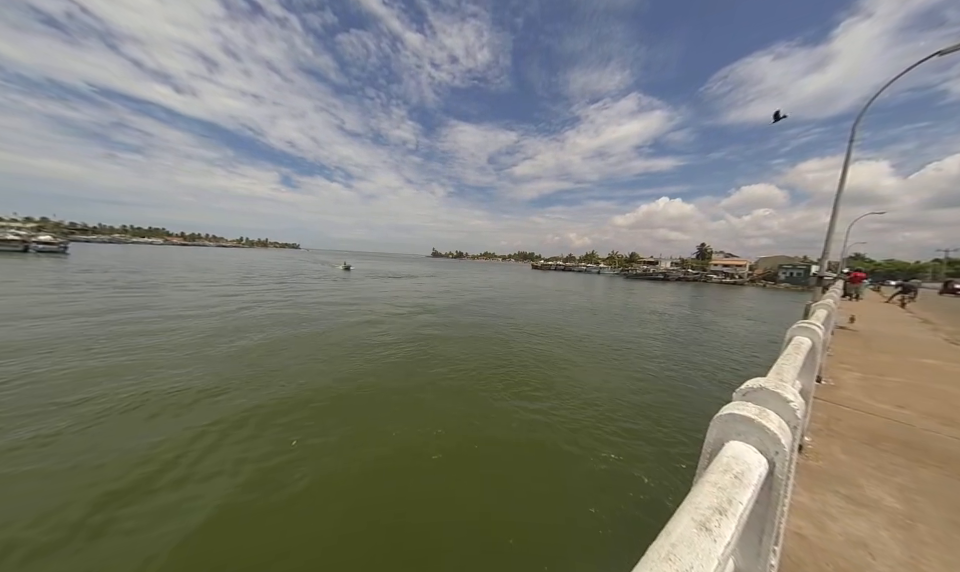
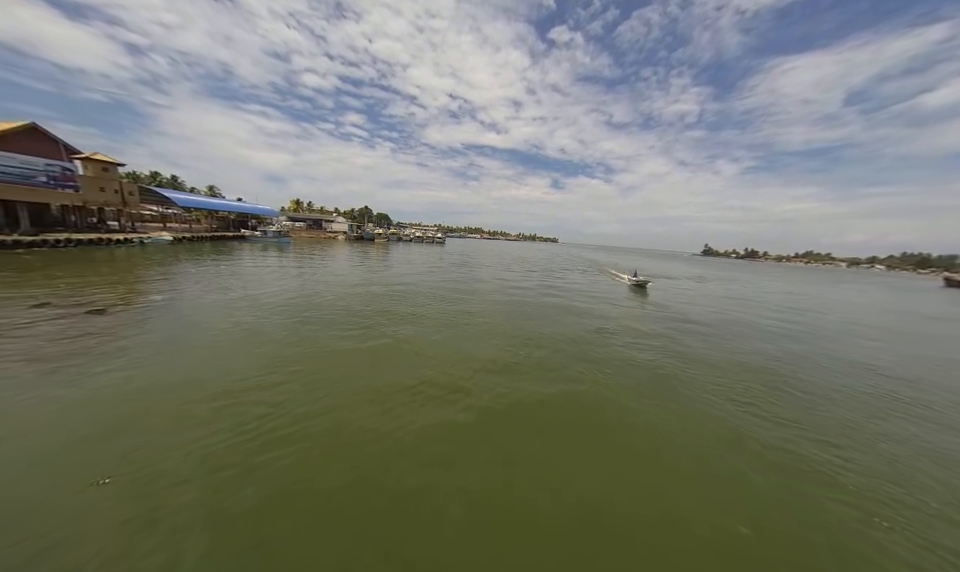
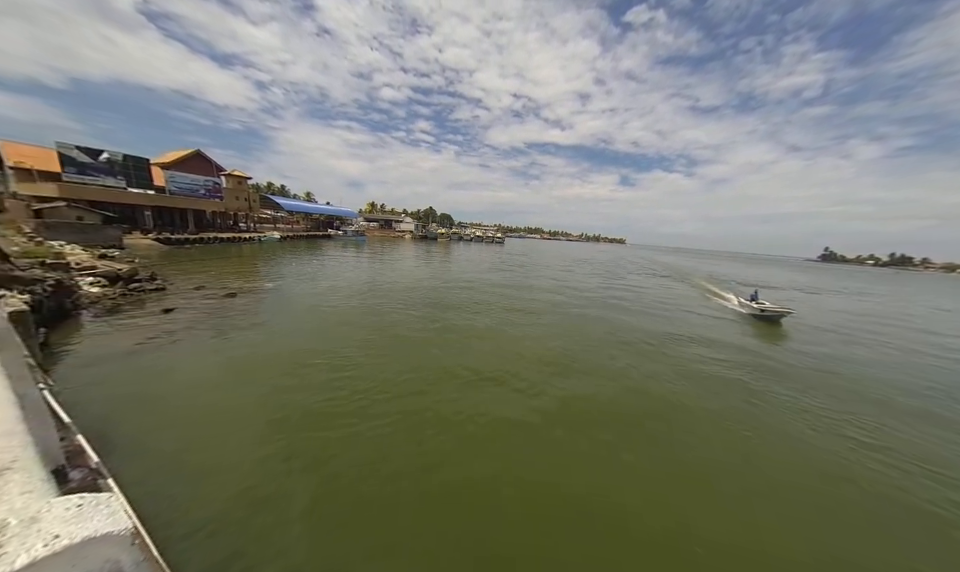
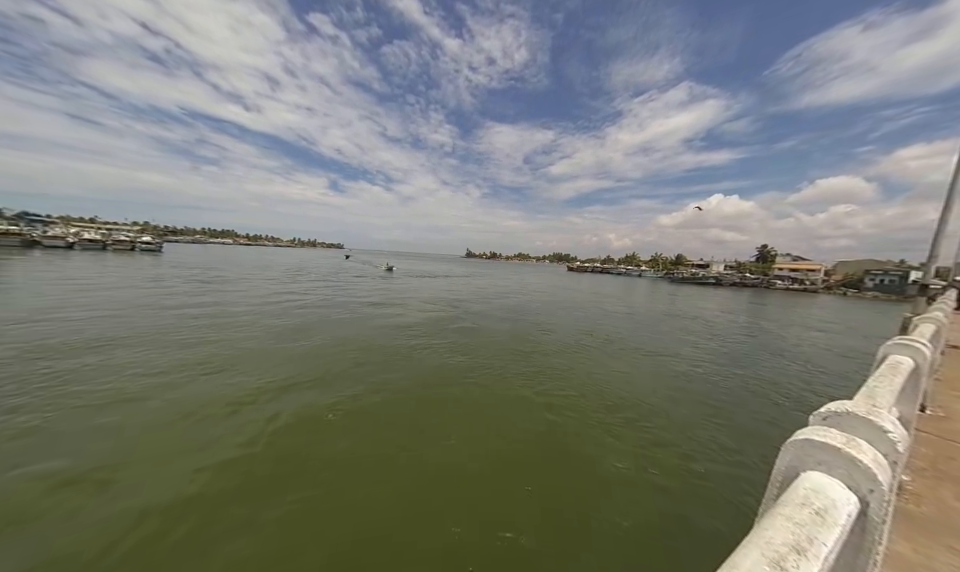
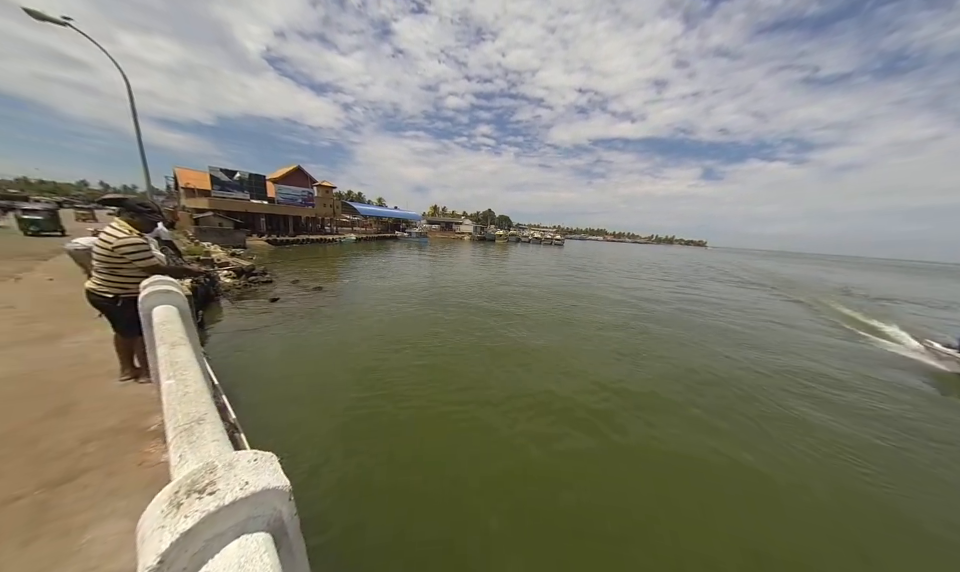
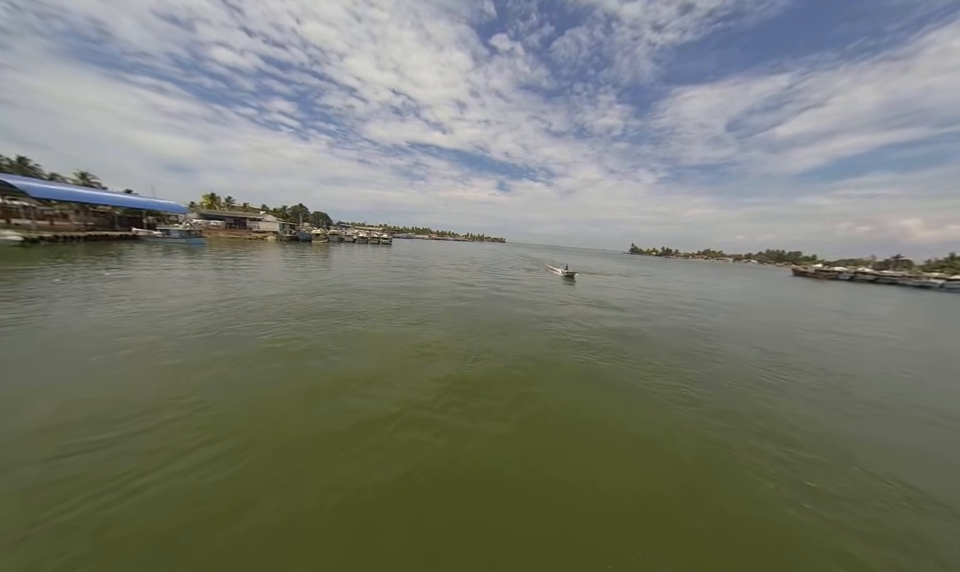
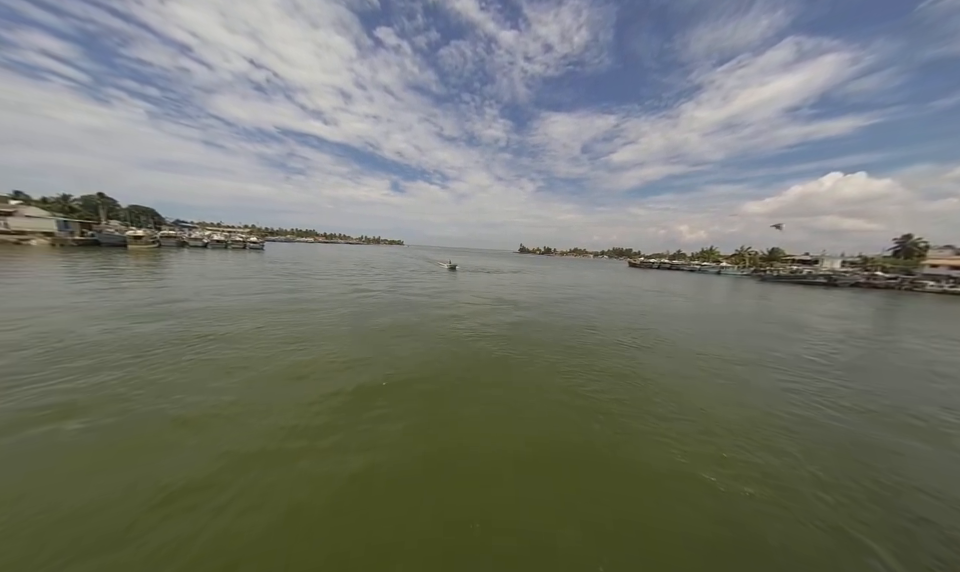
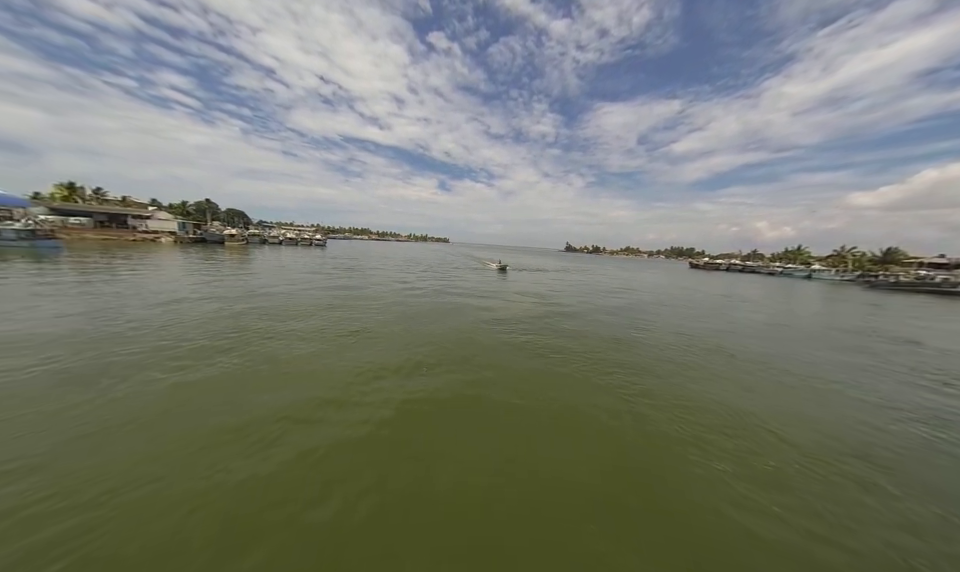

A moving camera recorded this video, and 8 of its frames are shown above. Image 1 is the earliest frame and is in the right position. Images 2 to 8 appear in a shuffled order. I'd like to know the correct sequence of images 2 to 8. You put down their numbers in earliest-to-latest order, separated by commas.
4, 7, 8, 6, 2, 3, 5
